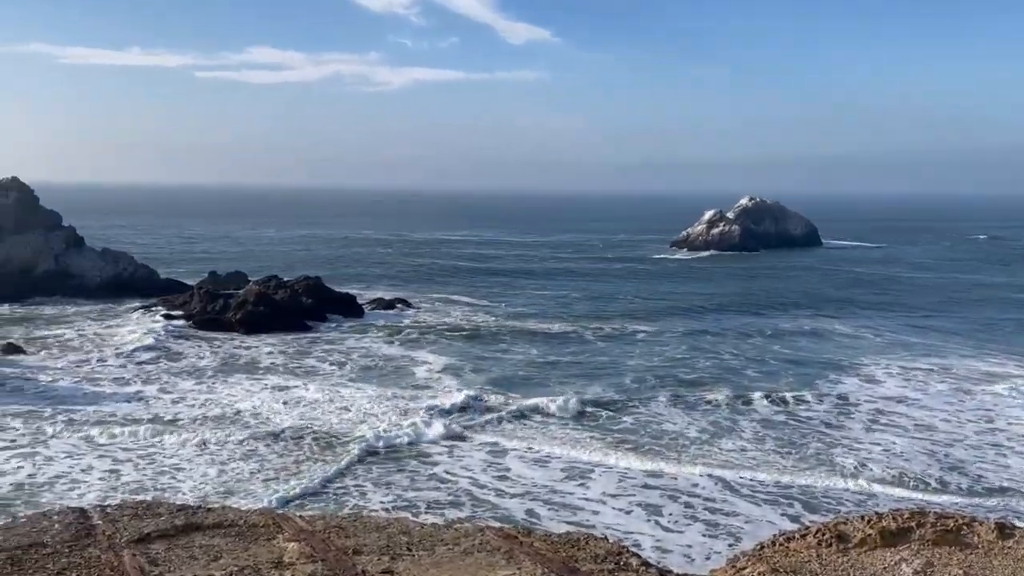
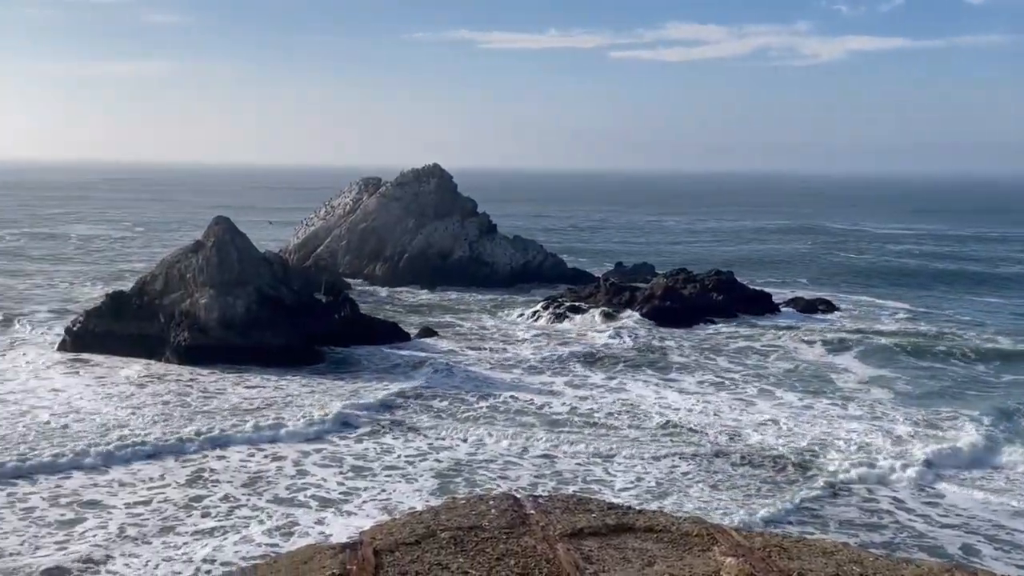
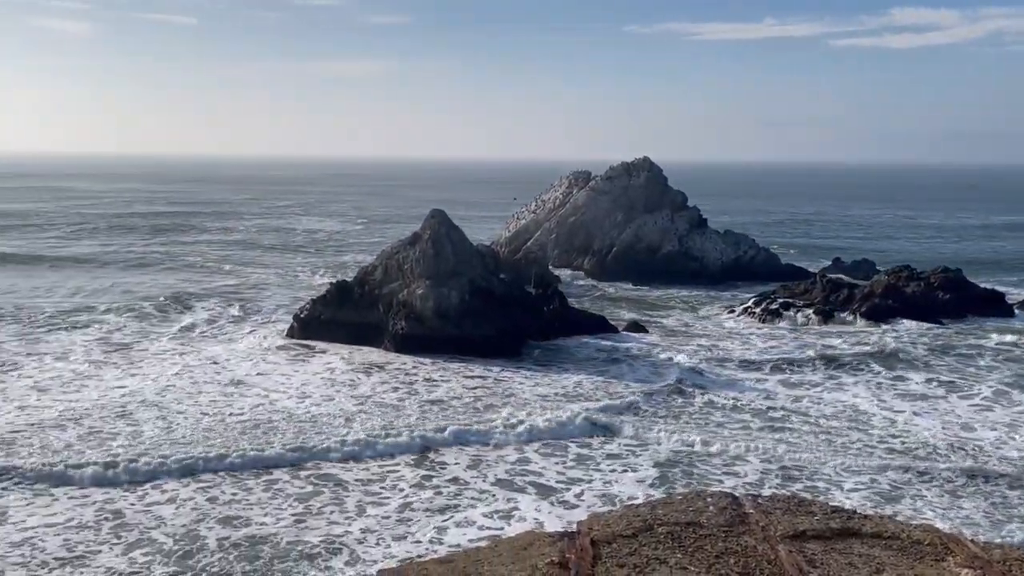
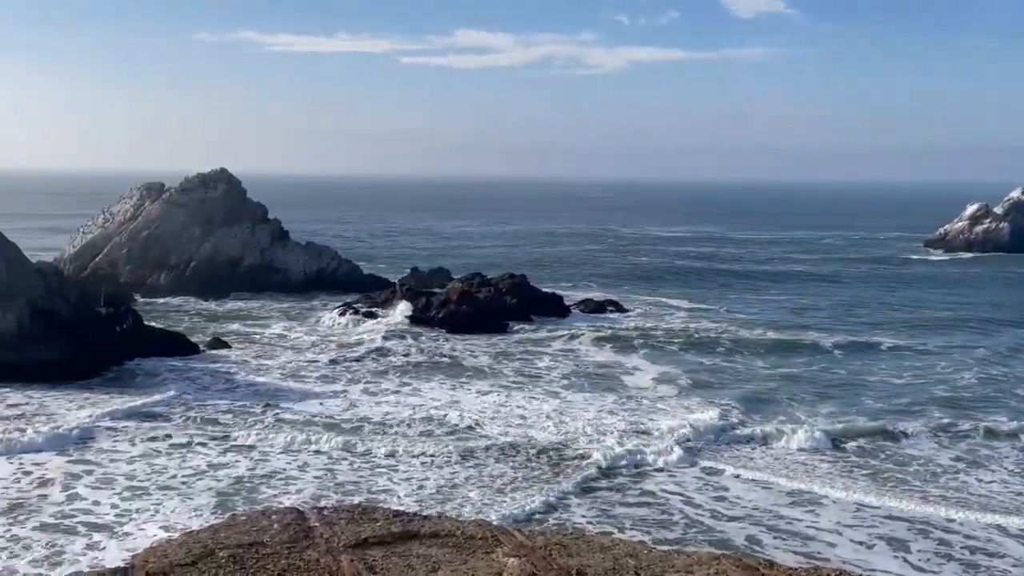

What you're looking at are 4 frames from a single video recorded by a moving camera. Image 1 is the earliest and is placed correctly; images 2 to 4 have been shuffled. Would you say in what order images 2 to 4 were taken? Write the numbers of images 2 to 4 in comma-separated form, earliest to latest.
4, 2, 3
